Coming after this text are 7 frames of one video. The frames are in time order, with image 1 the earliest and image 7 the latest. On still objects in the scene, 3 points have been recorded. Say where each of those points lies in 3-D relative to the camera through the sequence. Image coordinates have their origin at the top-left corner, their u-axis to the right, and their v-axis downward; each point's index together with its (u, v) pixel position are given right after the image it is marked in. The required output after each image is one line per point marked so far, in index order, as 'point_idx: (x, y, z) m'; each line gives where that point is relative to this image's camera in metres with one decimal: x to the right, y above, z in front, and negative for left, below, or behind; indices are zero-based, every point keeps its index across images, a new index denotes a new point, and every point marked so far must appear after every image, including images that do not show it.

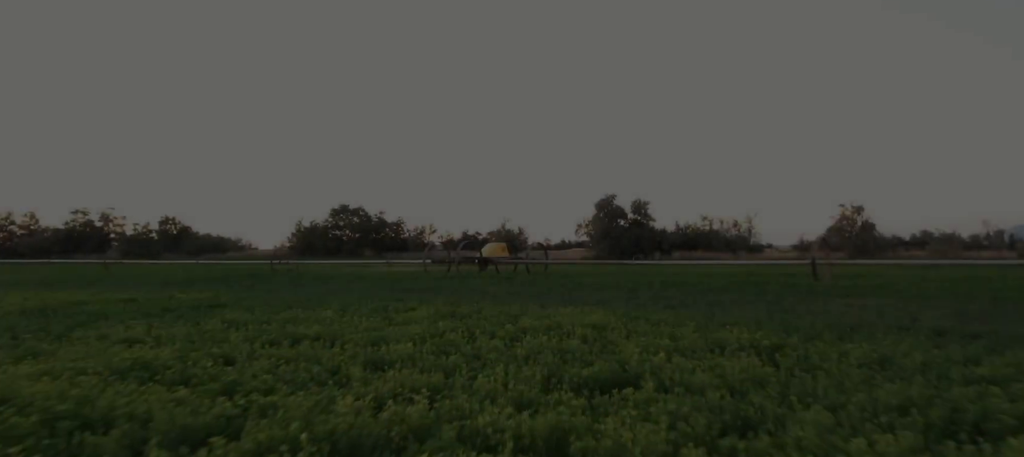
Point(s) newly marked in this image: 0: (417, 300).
0: (-1.5, -1.1, +8.5) m
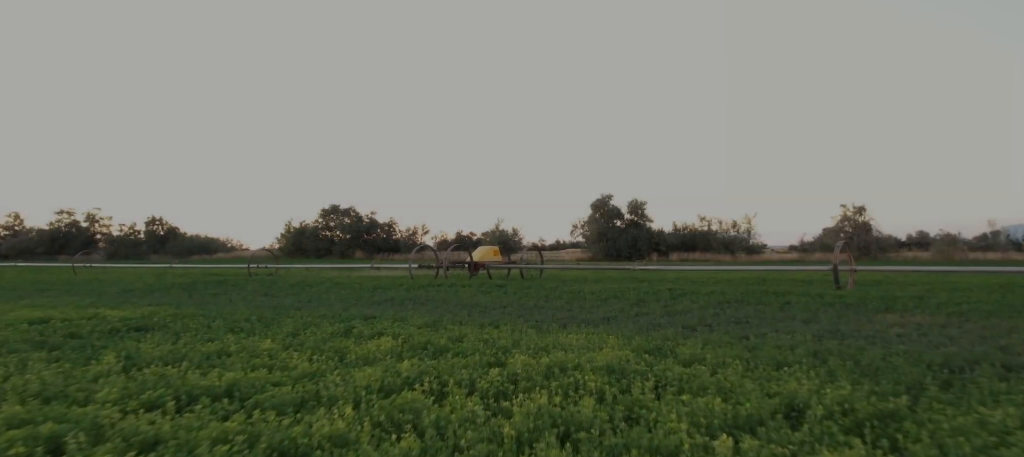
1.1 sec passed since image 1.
0: (-1.6, -1.2, +7.2) m
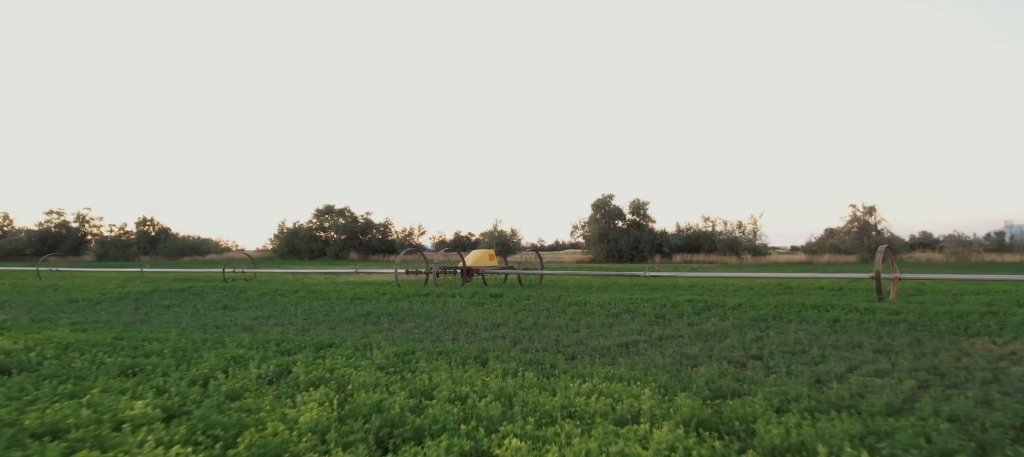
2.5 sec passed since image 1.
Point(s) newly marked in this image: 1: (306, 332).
0: (-1.6, -1.2, +5.6) m
1: (-2.7, -1.3, +7.1) m
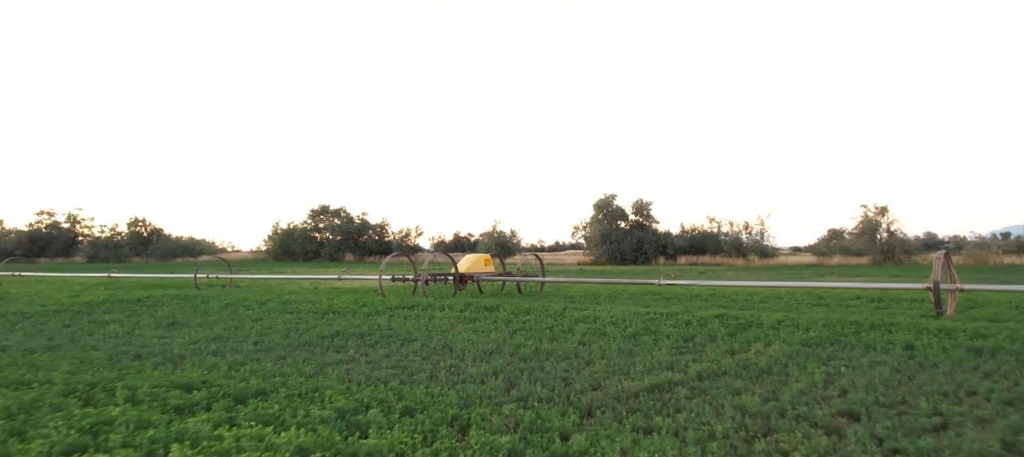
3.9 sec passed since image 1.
0: (-1.7, -1.3, +4.0) m
1: (-2.7, -1.4, +5.5) m
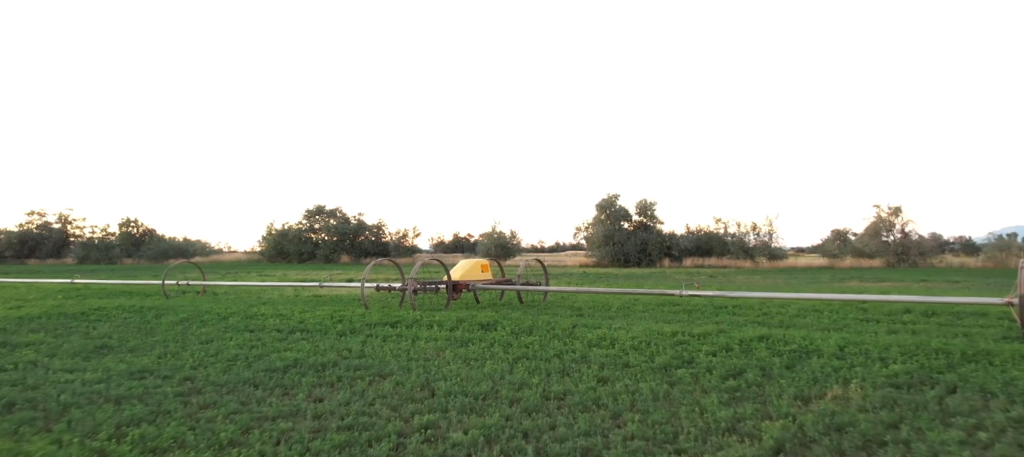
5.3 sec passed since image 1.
0: (-1.7, -1.3, +2.4) m
1: (-2.7, -1.4, +3.9) m
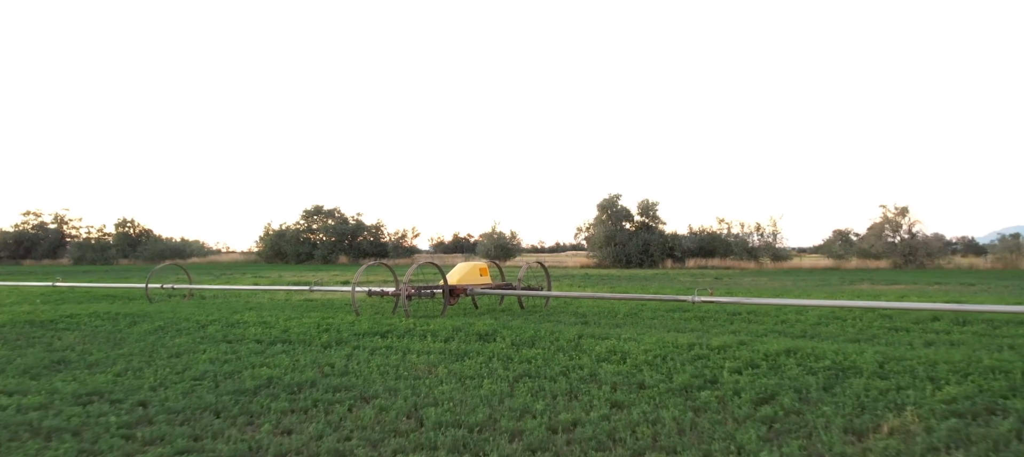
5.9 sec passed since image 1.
0: (-1.7, -1.4, +1.6) m
1: (-2.7, -1.5, +3.2) m
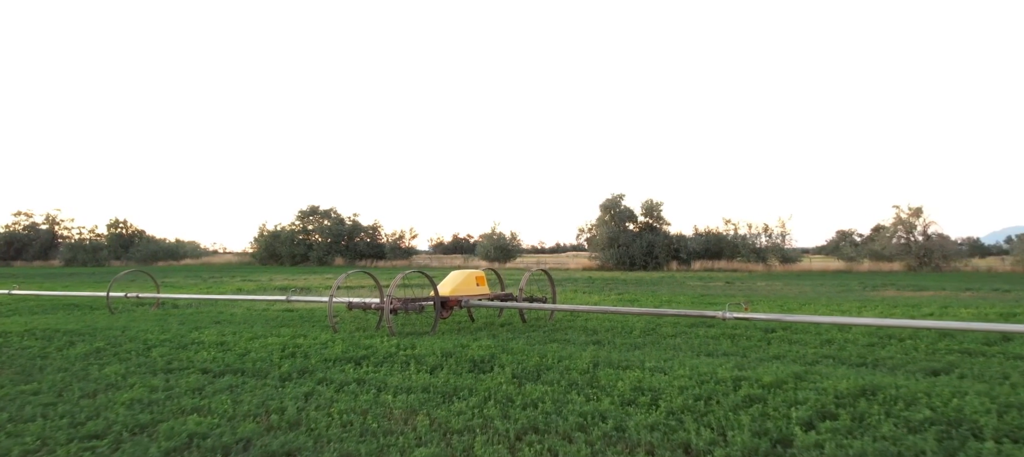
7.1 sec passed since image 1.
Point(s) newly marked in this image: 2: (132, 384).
0: (-1.7, -1.4, +0.2) m
1: (-2.7, -1.5, +1.7) m
2: (-4.3, -1.8, +6.3) m
